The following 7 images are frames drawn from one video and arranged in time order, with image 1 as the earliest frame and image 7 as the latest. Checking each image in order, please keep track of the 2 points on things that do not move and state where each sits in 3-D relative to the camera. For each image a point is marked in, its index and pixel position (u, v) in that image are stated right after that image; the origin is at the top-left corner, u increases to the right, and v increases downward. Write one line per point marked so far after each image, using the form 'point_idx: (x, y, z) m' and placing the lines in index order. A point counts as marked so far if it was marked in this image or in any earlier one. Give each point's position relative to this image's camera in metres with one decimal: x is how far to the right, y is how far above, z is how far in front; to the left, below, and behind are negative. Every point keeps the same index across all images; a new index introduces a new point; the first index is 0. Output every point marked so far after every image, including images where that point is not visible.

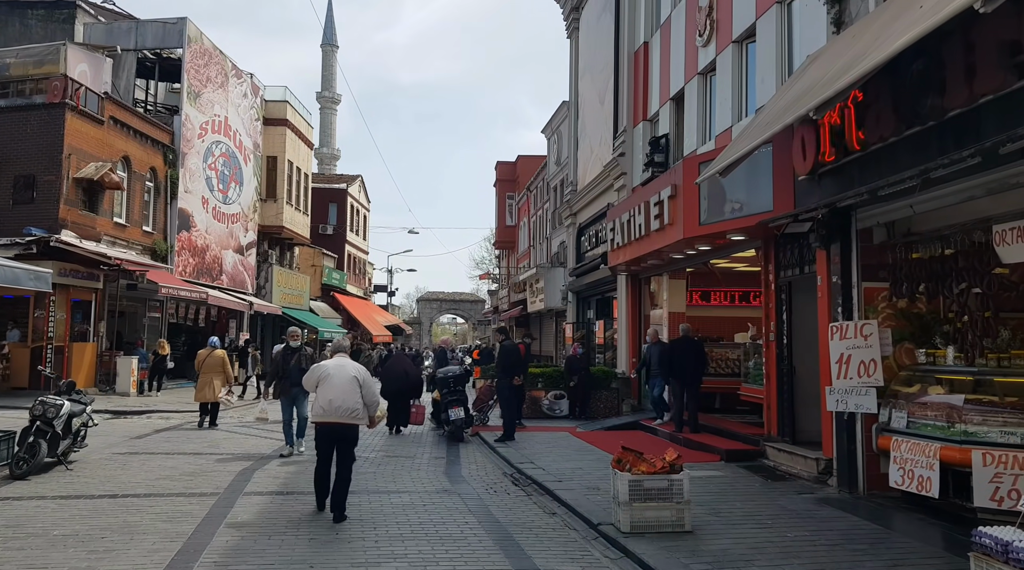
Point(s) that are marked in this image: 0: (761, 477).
0: (+3.1, -2.4, +11.1) m
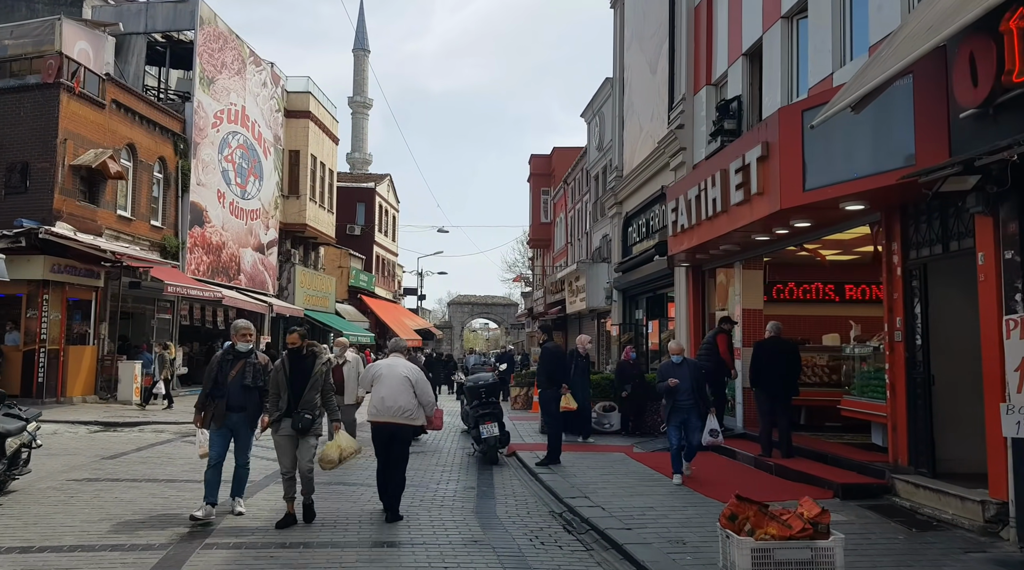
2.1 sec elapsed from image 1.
0: (+3.6, -2.2, +8.3) m
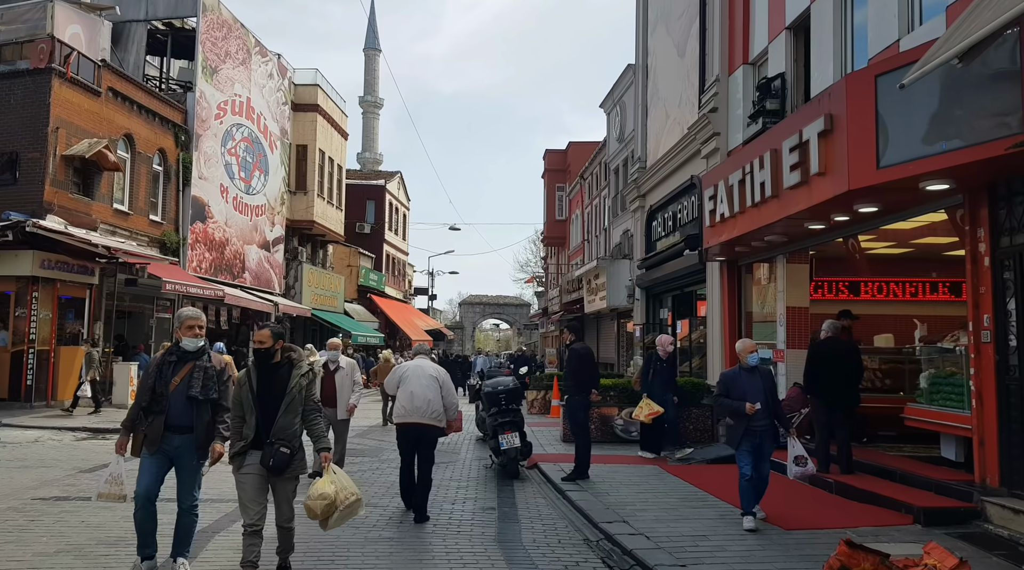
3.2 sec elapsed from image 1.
0: (+3.8, -2.1, +7.0) m
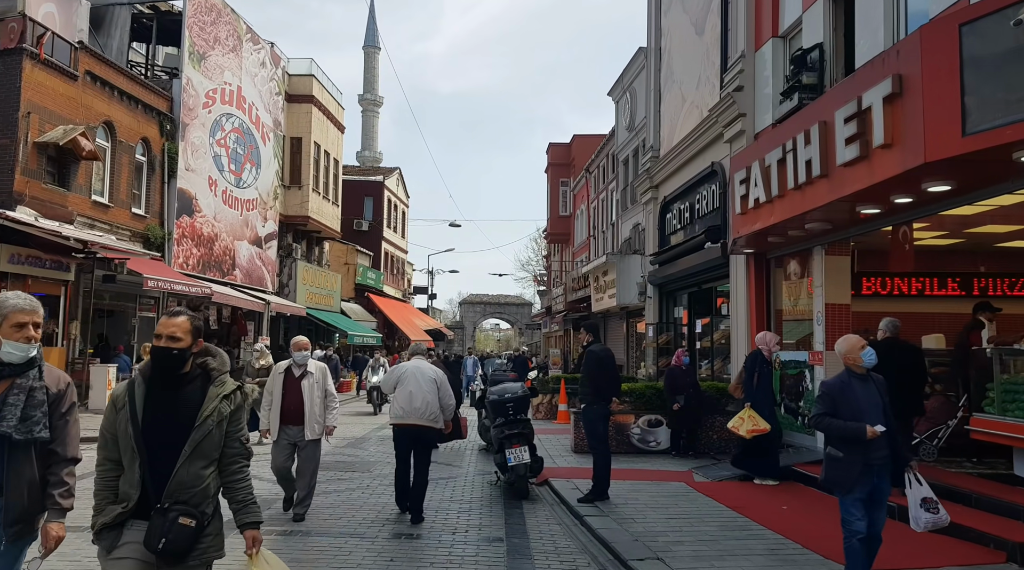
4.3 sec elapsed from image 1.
0: (+3.9, -2.1, +5.6) m
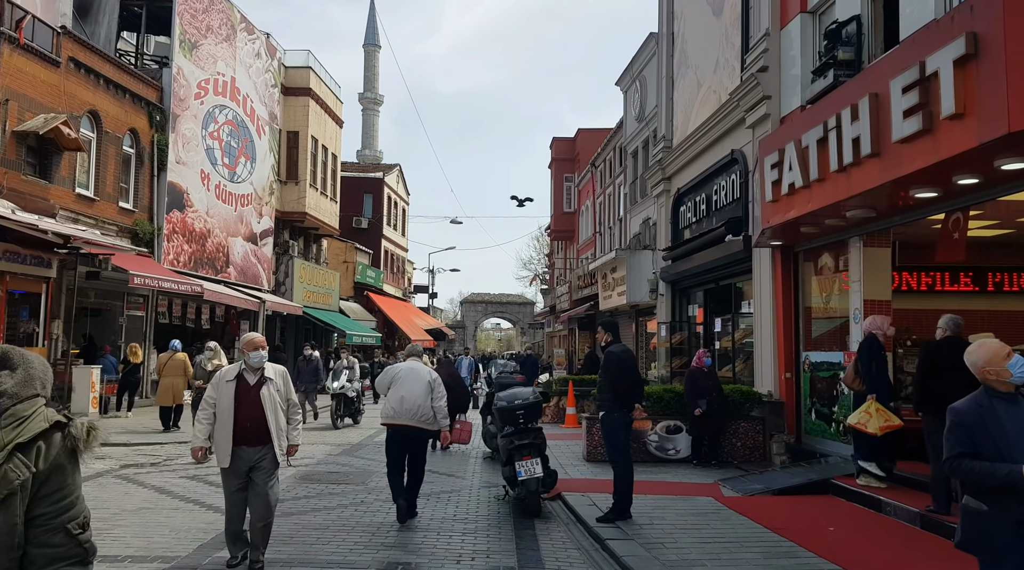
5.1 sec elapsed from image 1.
0: (+4.0, -2.0, +4.5) m
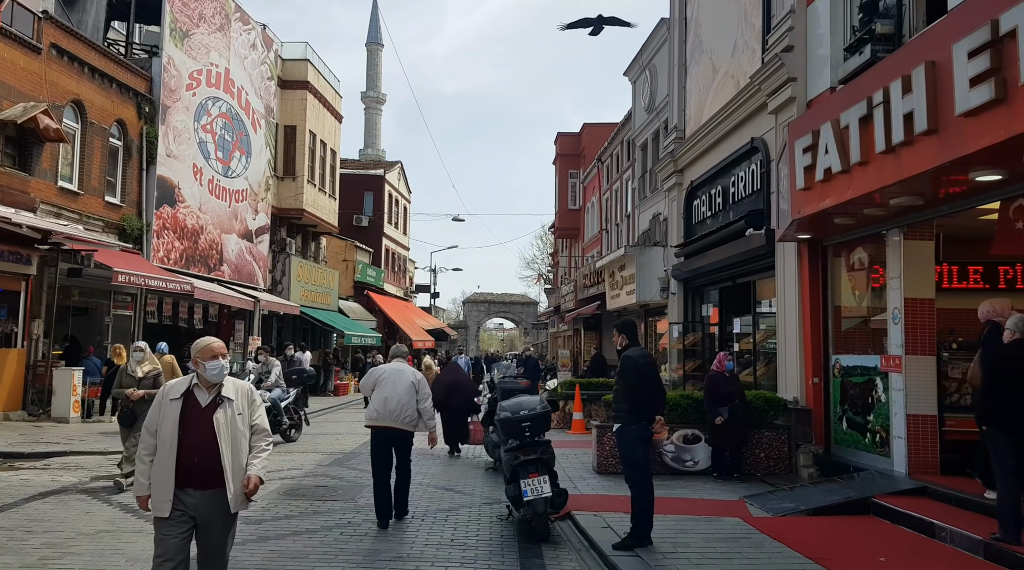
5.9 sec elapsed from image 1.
0: (+4.0, -1.9, +3.5) m
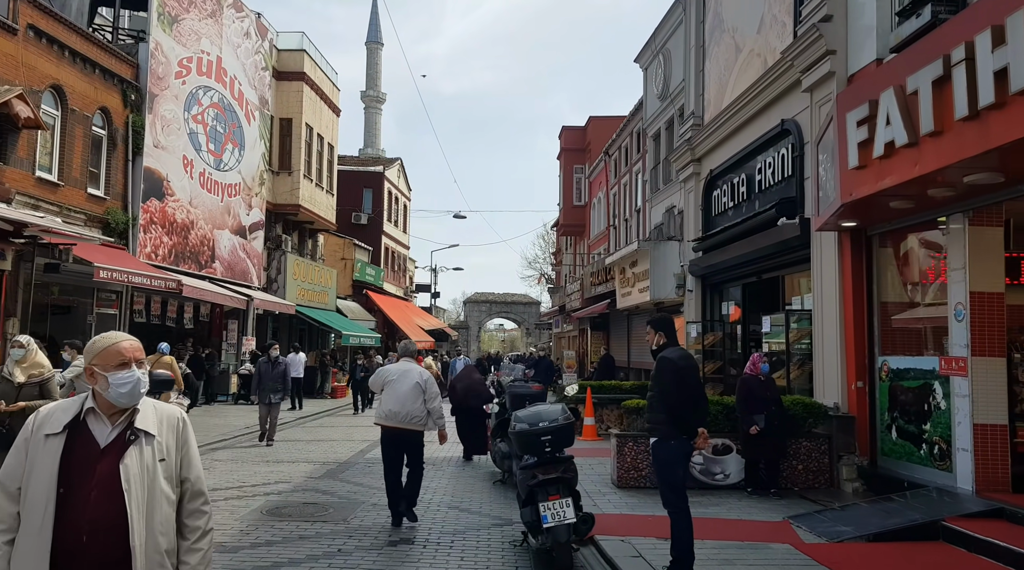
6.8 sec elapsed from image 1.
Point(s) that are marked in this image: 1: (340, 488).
0: (+4.1, -1.9, +2.3) m
1: (-2.0, -2.4, +10.6) m
